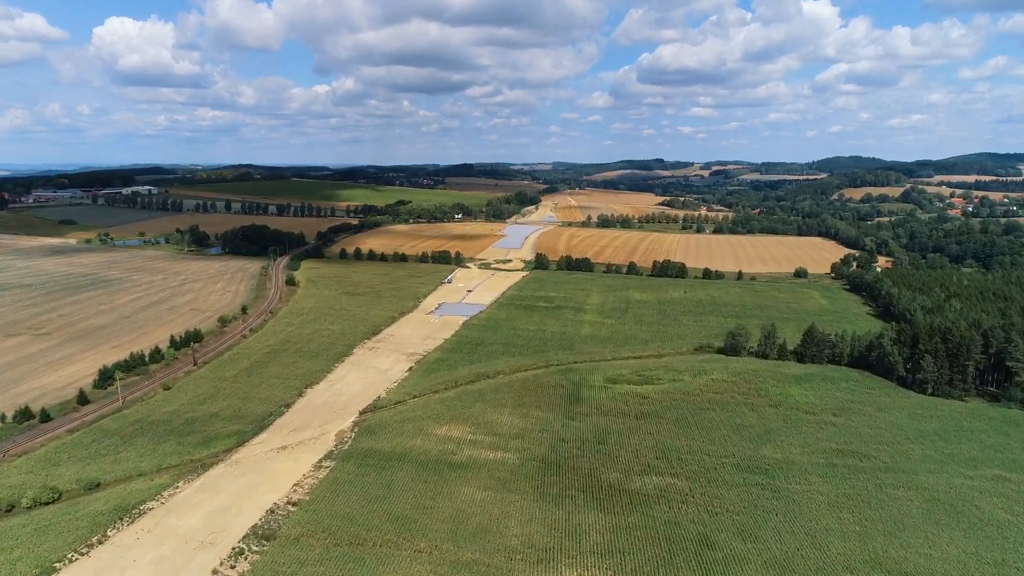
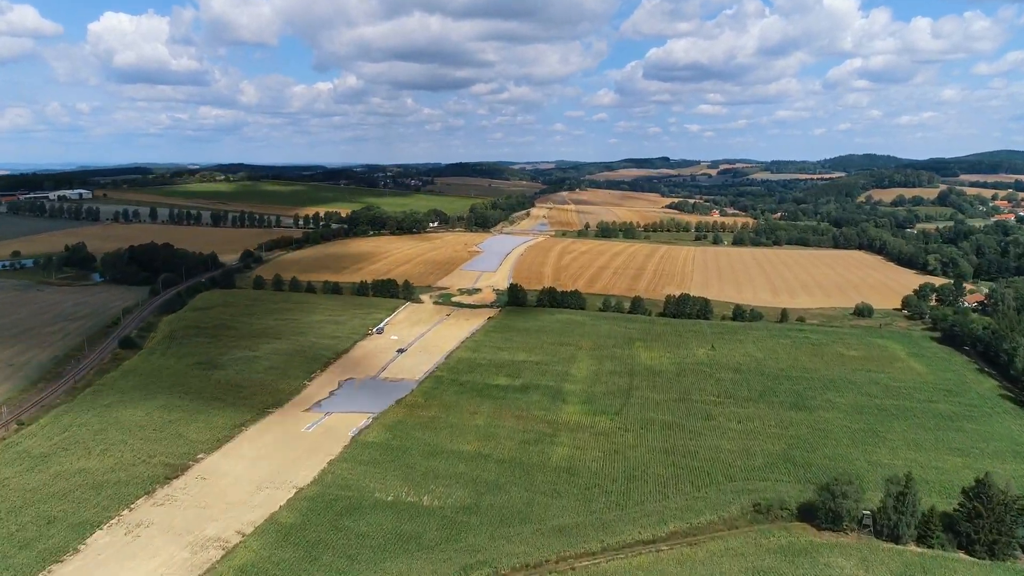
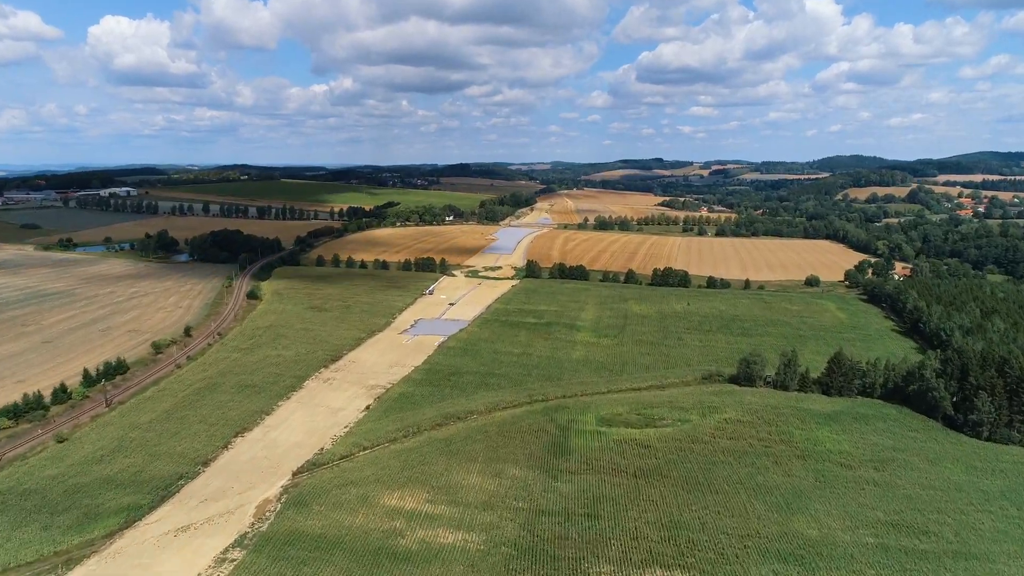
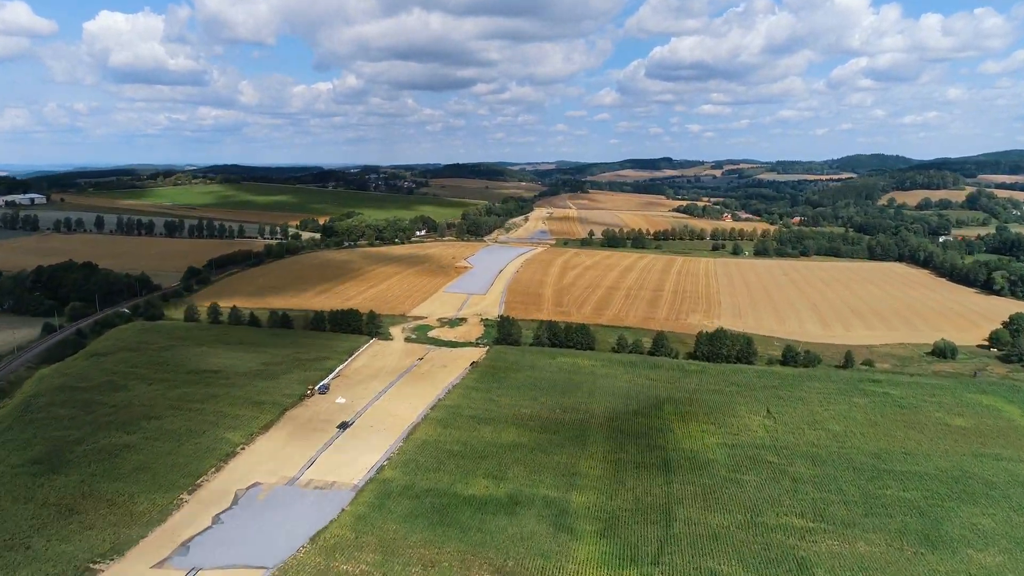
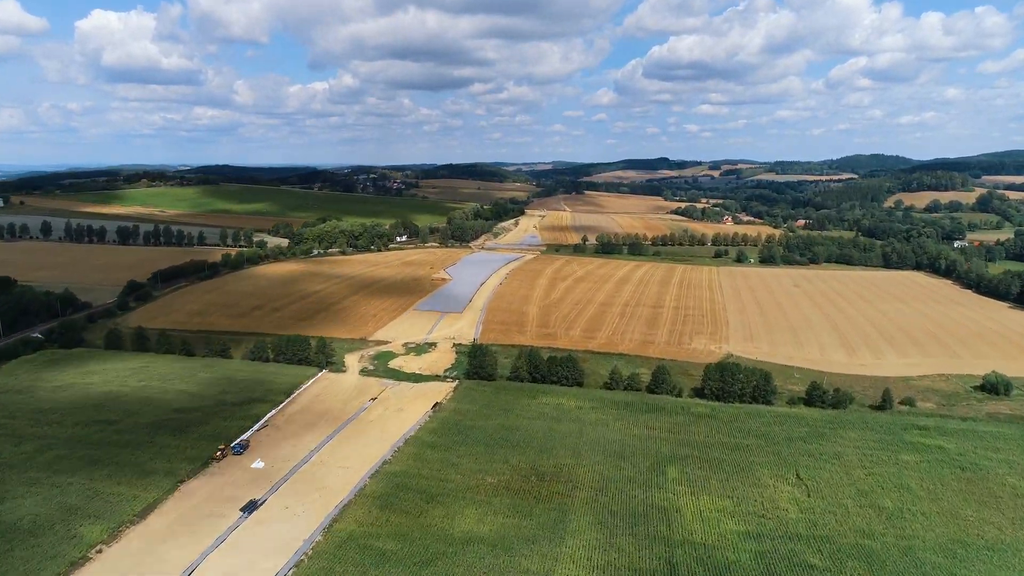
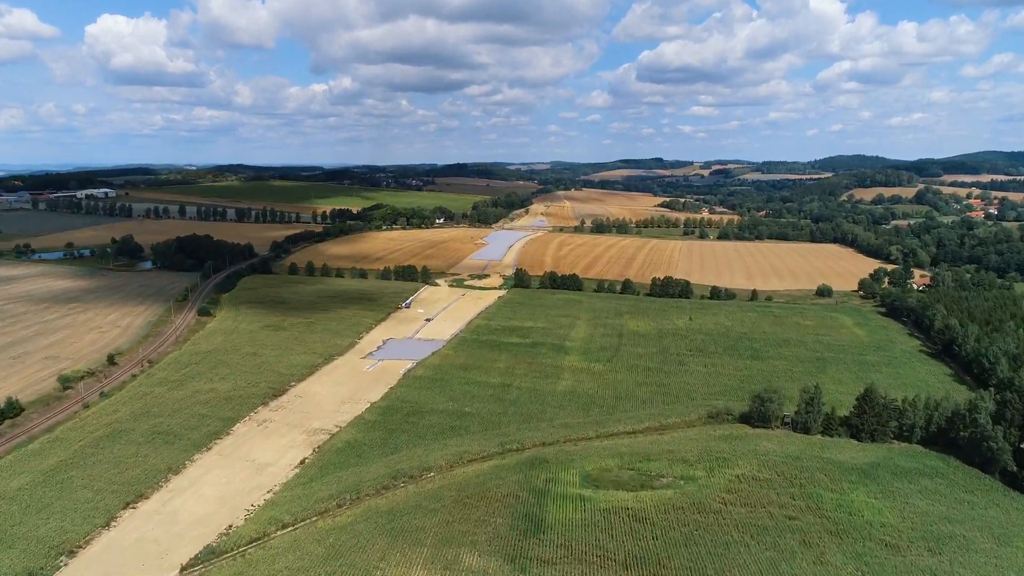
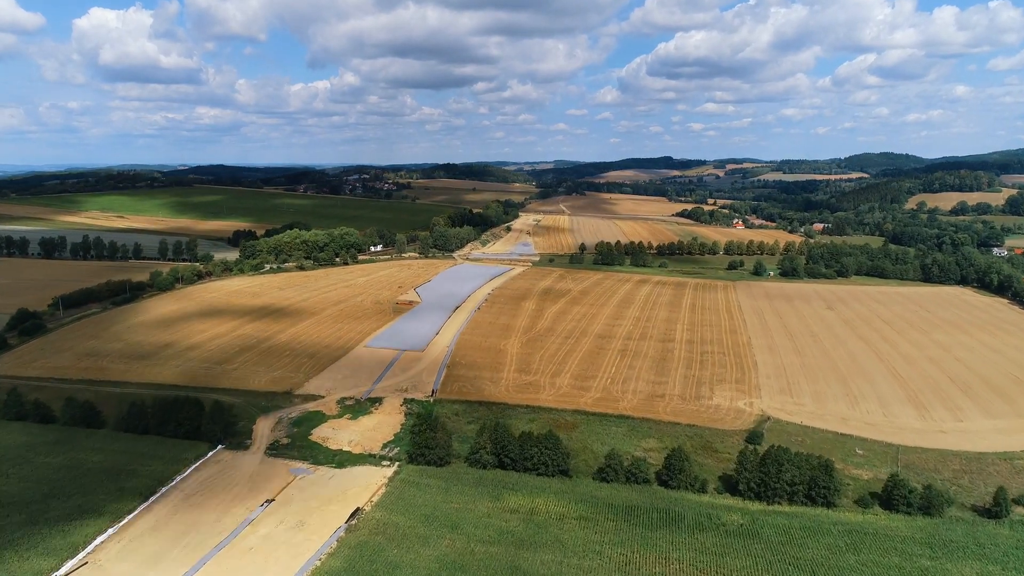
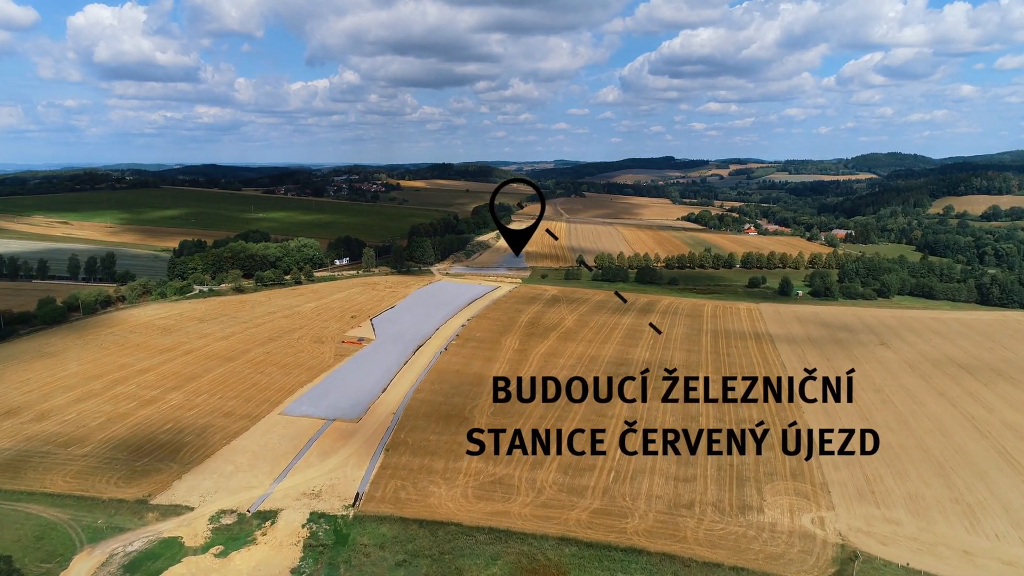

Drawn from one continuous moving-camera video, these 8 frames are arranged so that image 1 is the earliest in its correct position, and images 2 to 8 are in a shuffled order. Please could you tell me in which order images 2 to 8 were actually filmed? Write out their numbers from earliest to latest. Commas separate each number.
3, 6, 2, 4, 5, 7, 8
